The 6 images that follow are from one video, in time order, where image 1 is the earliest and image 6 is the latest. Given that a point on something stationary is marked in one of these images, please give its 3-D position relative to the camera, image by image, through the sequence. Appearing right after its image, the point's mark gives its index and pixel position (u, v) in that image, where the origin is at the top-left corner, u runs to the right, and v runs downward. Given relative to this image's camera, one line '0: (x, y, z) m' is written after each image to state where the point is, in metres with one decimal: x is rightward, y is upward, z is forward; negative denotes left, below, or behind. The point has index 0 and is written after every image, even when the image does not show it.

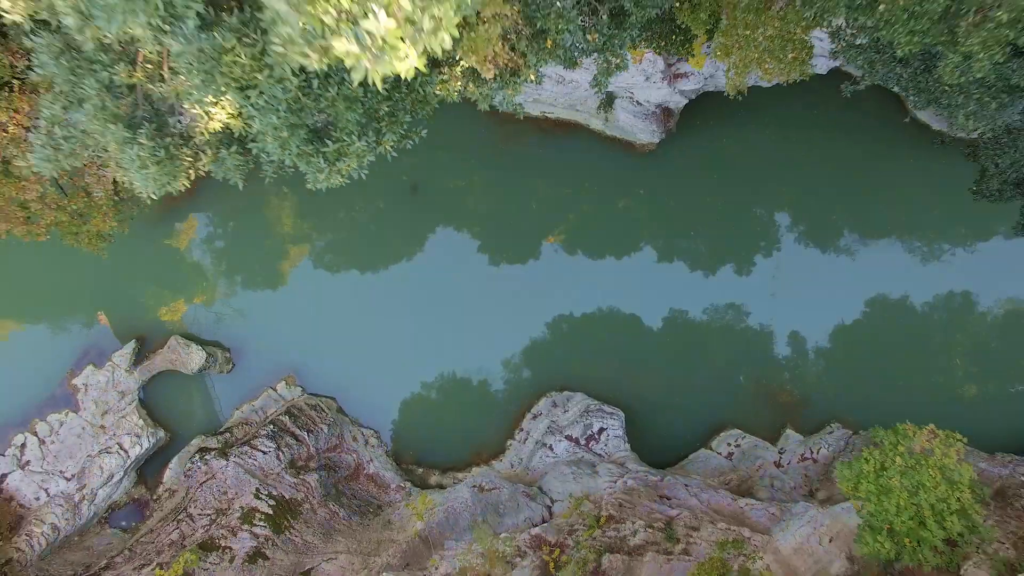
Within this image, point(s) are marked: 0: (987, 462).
0: (+14.8, -5.4, +15.6) m
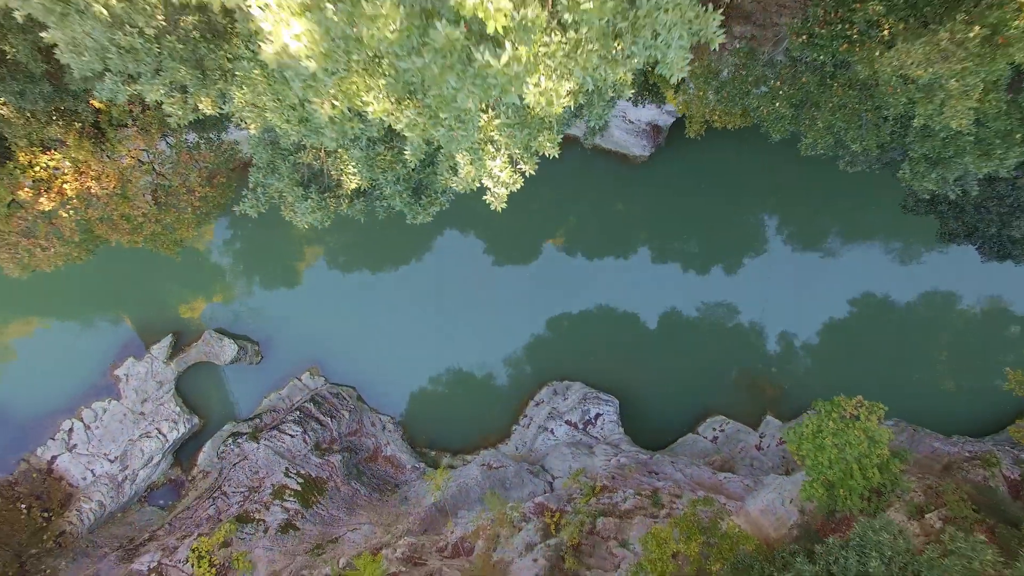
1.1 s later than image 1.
0: (+15.0, -5.4, +17.6) m
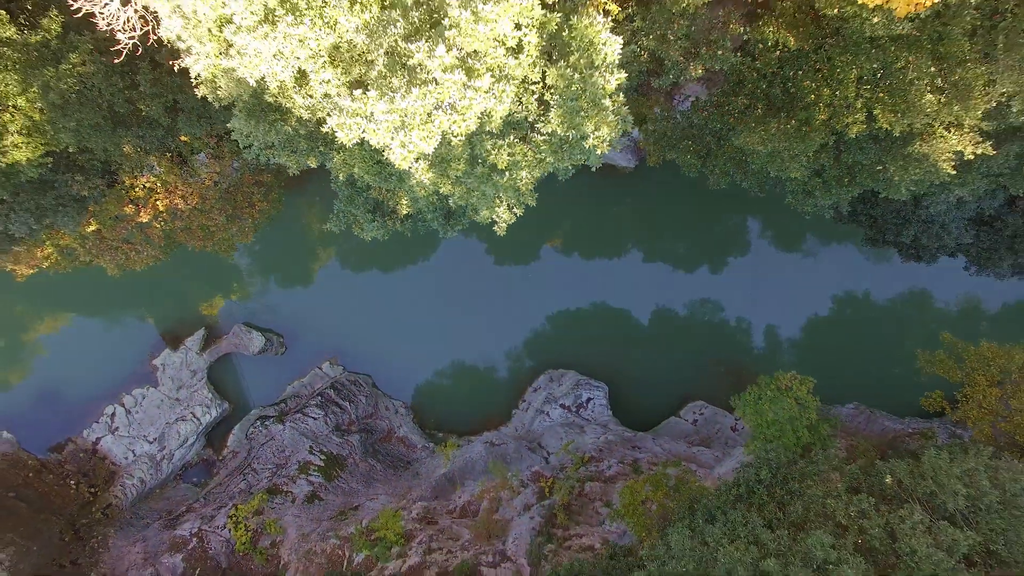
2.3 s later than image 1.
0: (+15.0, -5.3, +20.0) m
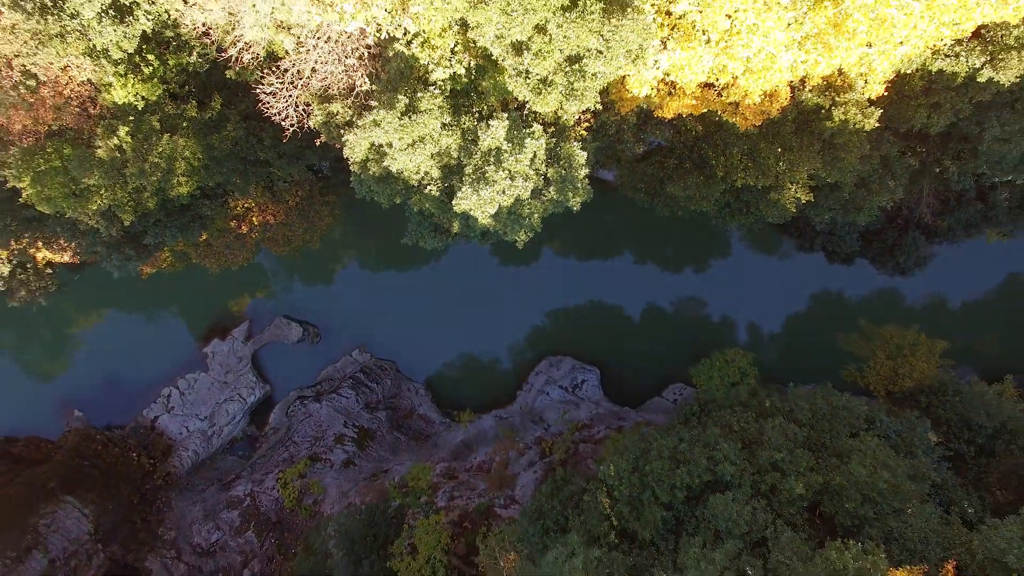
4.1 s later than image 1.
0: (+15.3, -5.1, +23.8) m
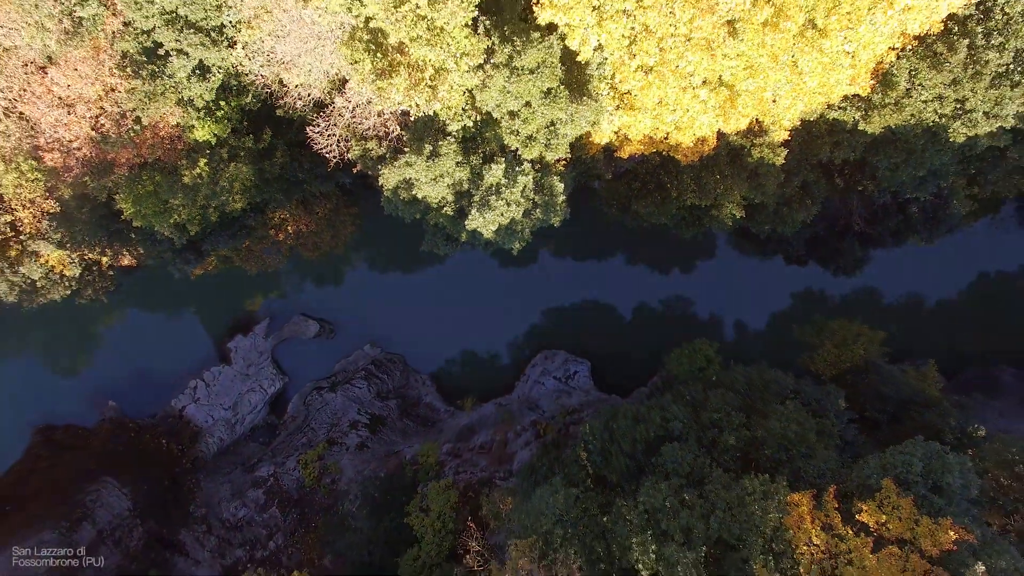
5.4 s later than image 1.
0: (+15.2, -5.1, +26.4) m
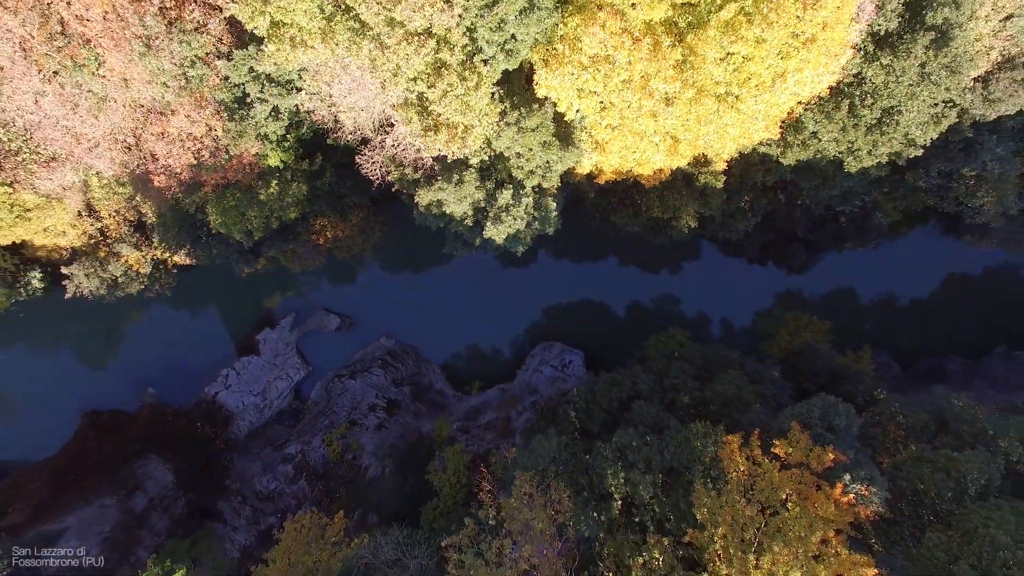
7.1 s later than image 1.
0: (+15.3, -4.9, +29.8) m
